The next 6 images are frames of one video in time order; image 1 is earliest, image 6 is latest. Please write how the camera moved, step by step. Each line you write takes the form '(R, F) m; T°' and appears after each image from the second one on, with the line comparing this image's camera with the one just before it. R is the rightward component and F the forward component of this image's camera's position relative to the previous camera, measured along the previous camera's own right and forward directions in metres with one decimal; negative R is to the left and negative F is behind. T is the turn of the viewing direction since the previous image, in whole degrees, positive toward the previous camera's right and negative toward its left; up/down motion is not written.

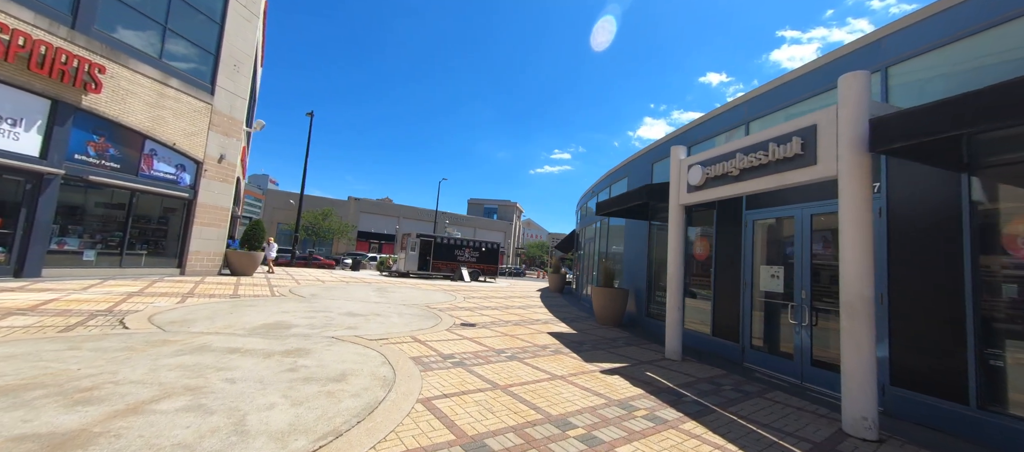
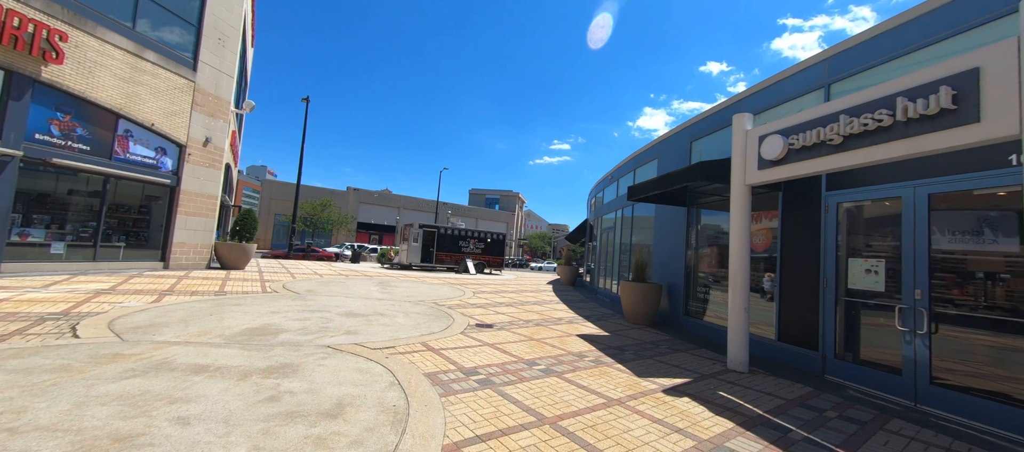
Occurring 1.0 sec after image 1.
(-0.4, +1.1) m; 0°
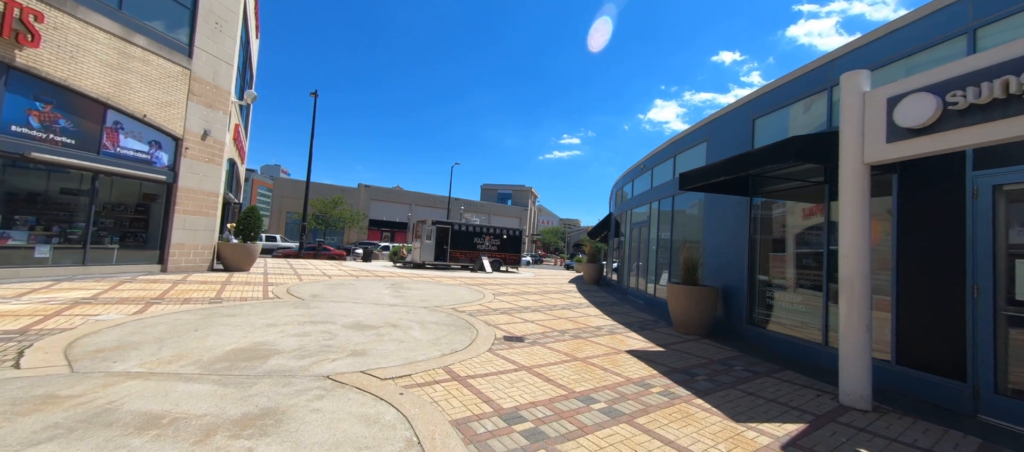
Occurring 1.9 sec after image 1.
(-0.4, +1.1) m; -2°
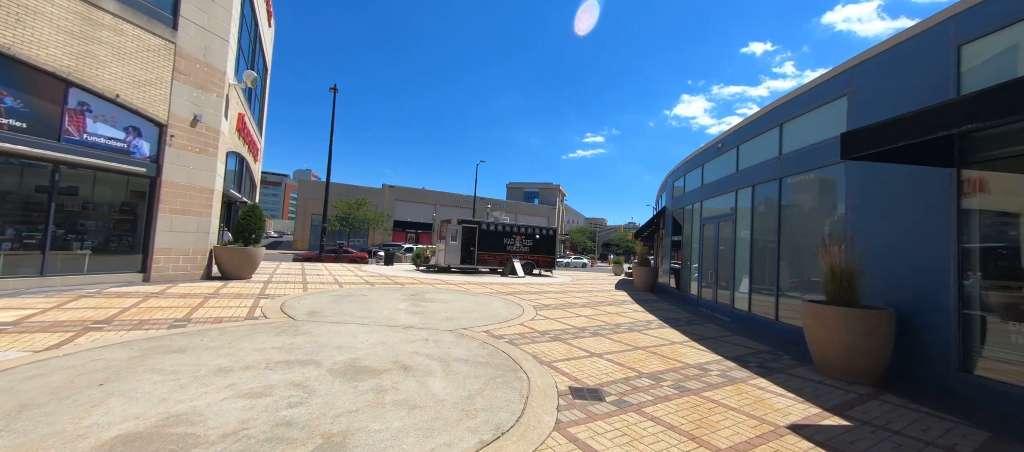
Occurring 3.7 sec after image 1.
(-0.5, +2.2) m; -4°
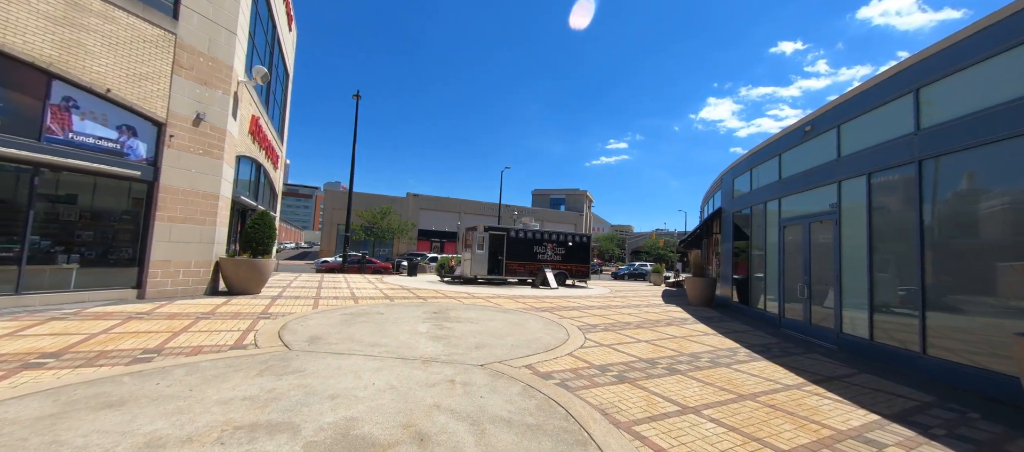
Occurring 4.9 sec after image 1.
(-0.3, +1.5) m; -4°
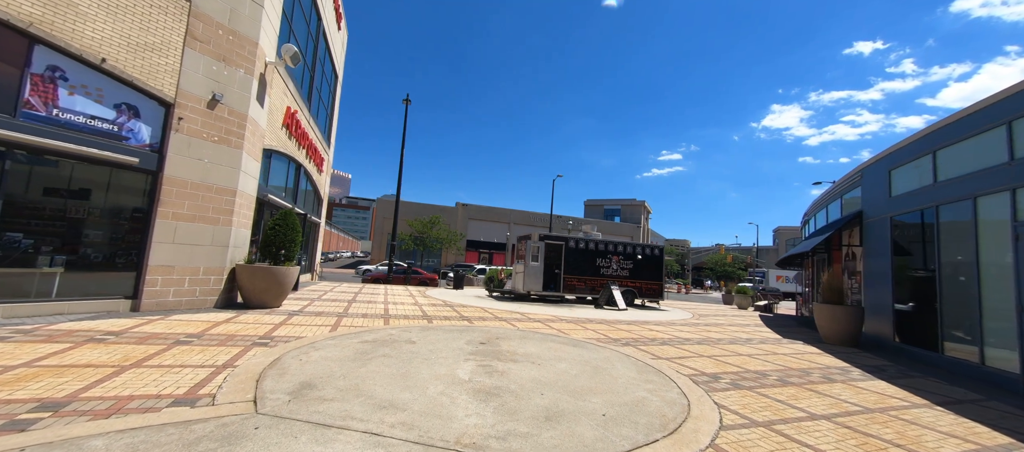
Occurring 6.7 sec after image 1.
(-0.5, +2.2) m; -8°
